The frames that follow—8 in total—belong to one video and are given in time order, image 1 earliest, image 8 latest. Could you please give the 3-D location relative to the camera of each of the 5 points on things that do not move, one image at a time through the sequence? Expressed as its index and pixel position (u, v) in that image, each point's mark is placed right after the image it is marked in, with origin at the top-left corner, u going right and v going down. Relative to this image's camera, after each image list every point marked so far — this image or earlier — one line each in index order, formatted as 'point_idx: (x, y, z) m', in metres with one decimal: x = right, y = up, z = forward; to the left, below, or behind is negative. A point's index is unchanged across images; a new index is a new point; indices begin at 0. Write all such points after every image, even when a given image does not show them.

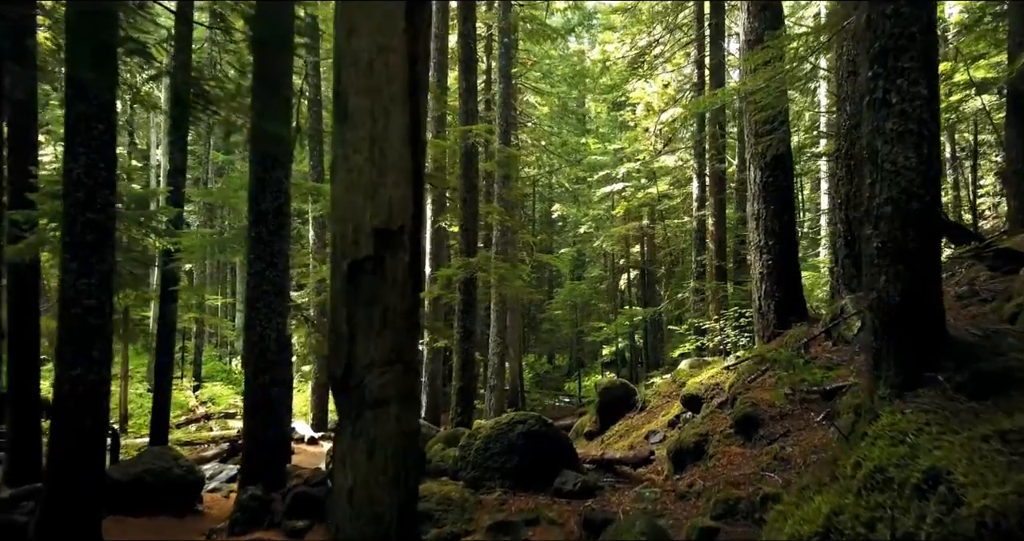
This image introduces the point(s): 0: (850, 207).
0: (+4.6, +0.9, +8.8) m
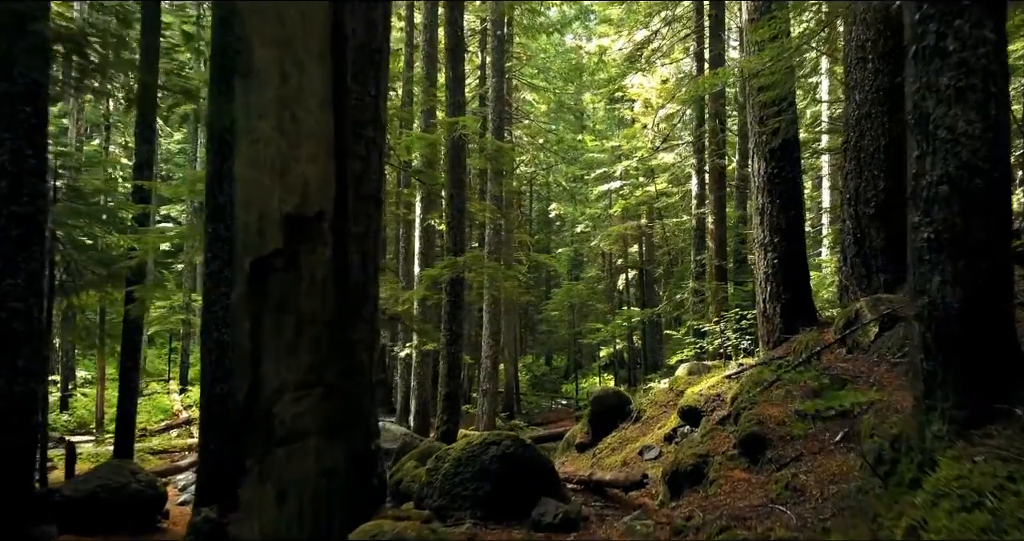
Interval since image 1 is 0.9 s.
0: (+4.4, +0.9, +8.2) m
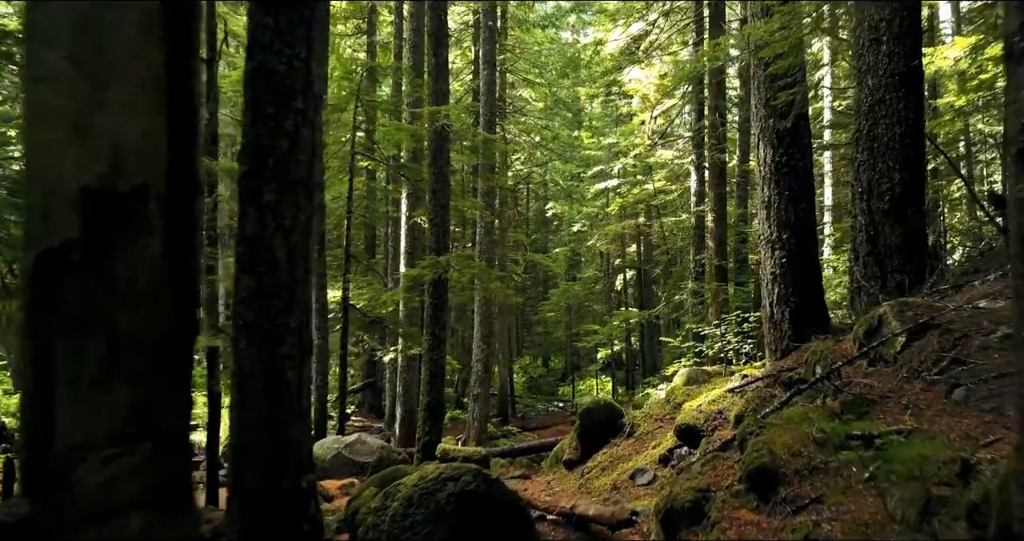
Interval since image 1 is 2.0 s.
0: (+4.2, +0.9, +7.6) m
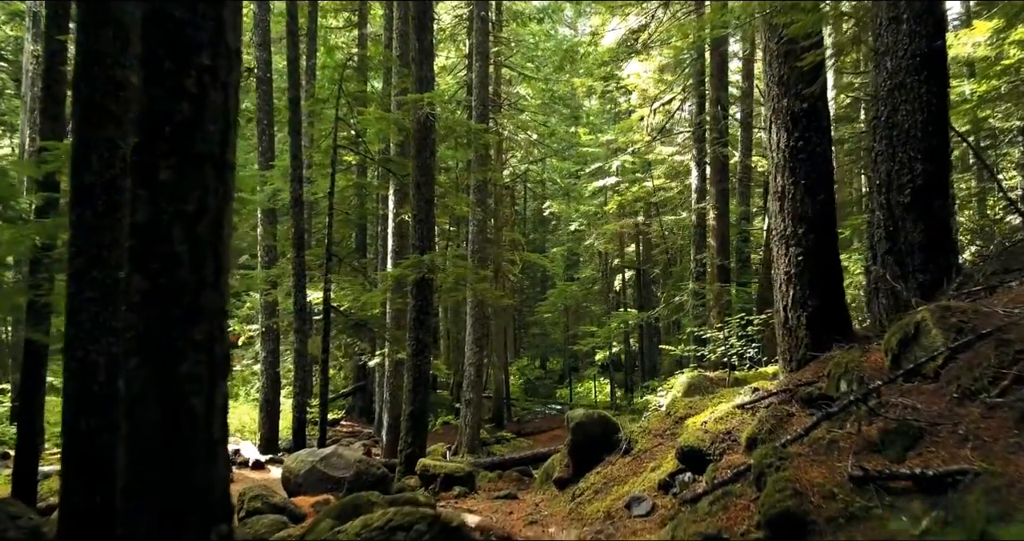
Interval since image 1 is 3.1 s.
0: (+4.1, +0.9, +6.9) m
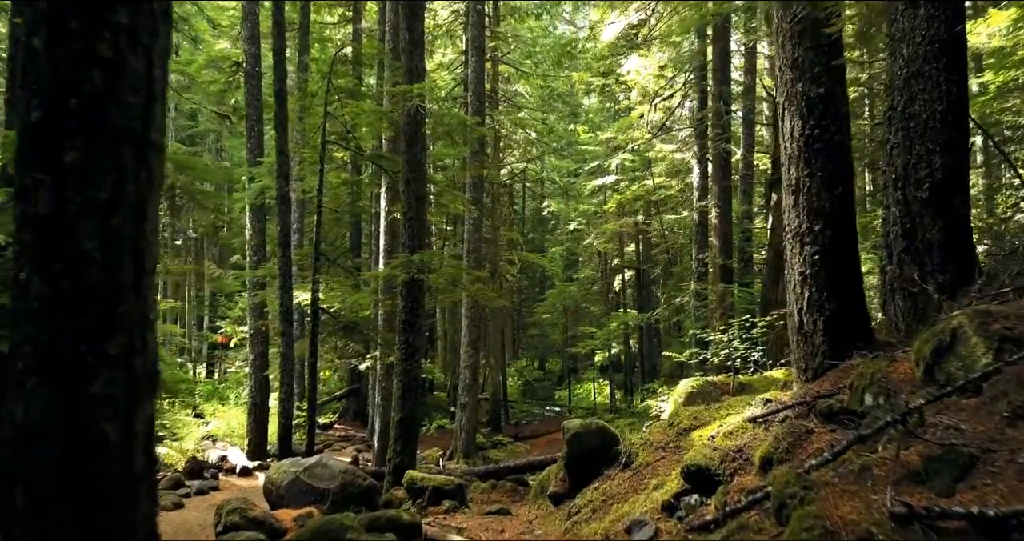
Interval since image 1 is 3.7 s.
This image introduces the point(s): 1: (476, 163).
0: (+4.0, +0.9, +6.5) m
1: (-0.9, +2.8, +16.5) m
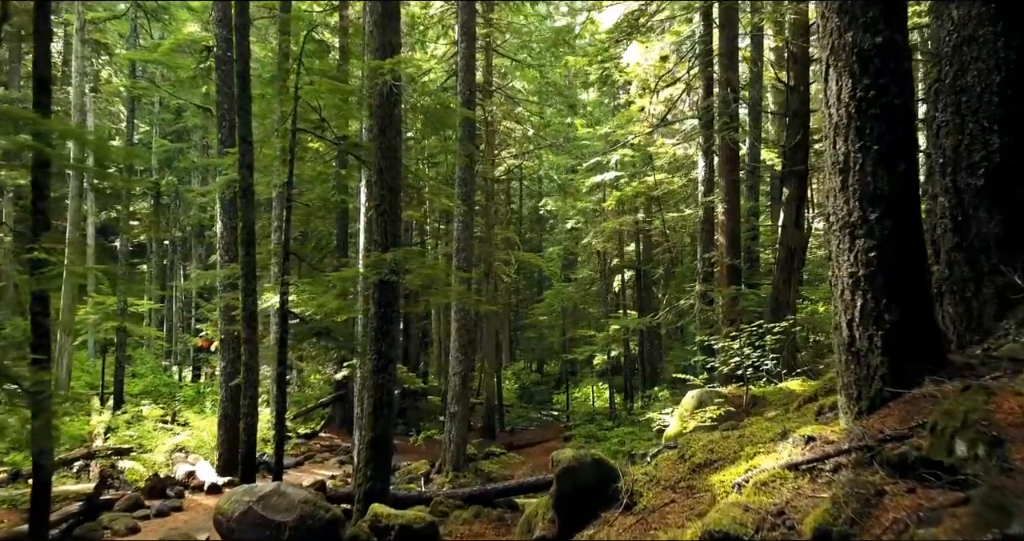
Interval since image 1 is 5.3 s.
0: (+3.8, +0.9, +5.5) m
1: (-1.1, +2.8, +15.5) m
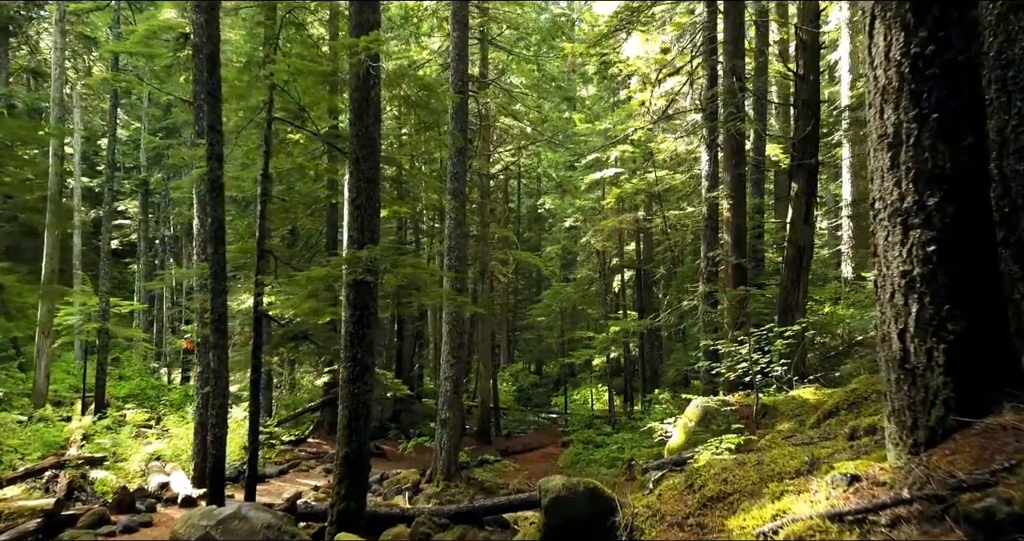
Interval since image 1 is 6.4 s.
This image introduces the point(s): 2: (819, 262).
0: (+3.7, +0.9, +4.9) m
1: (-1.2, +2.8, +14.8) m
2: (+9.5, +0.3, +19.9) m
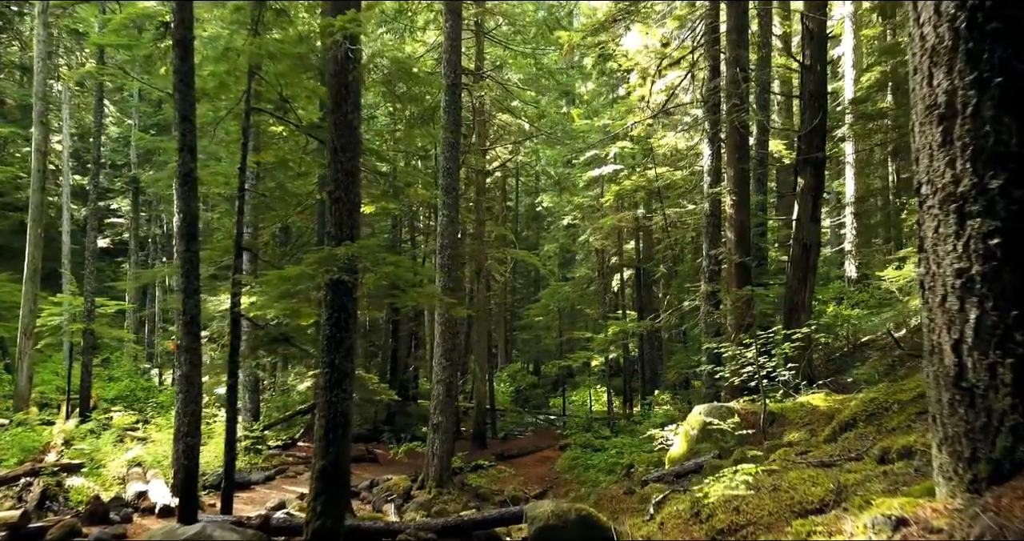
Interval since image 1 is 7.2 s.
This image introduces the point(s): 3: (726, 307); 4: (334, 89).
0: (+3.6, +0.9, +4.4) m
1: (-1.3, +2.8, +14.3) m
2: (+9.4, +0.3, +19.5) m
3: (+3.8, -0.6, +11.2) m
4: (-1.9, +1.9, +6.8) m
